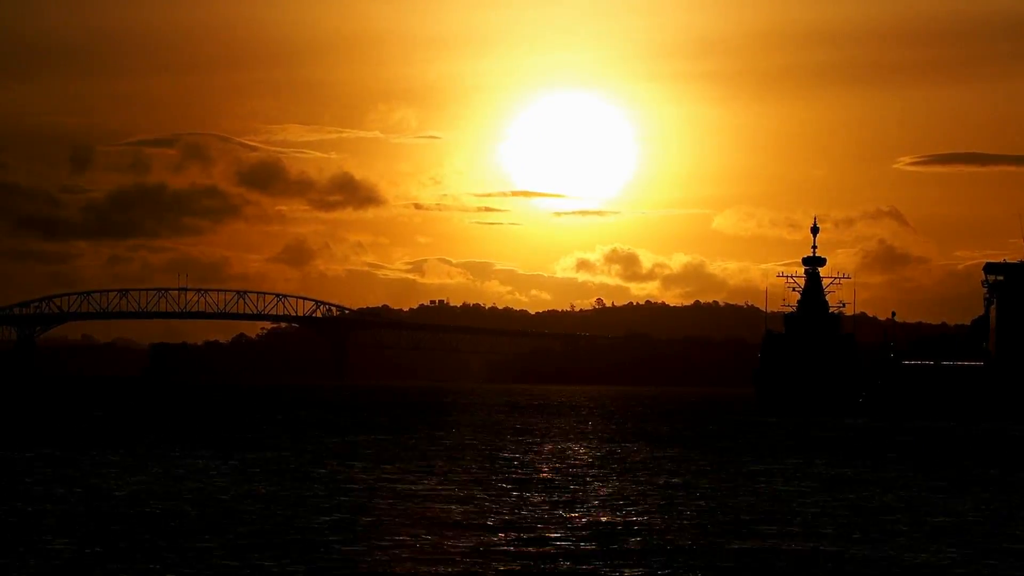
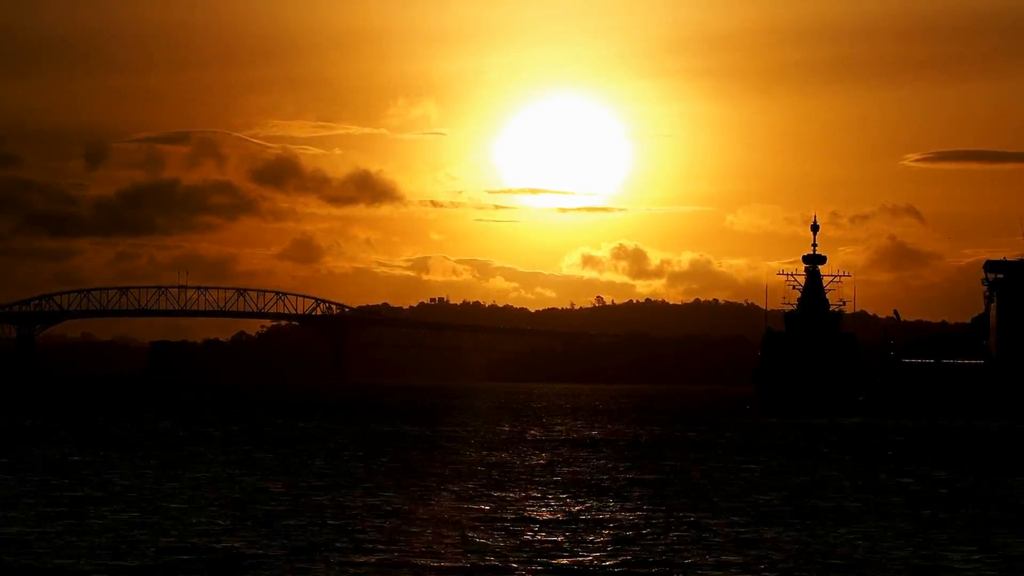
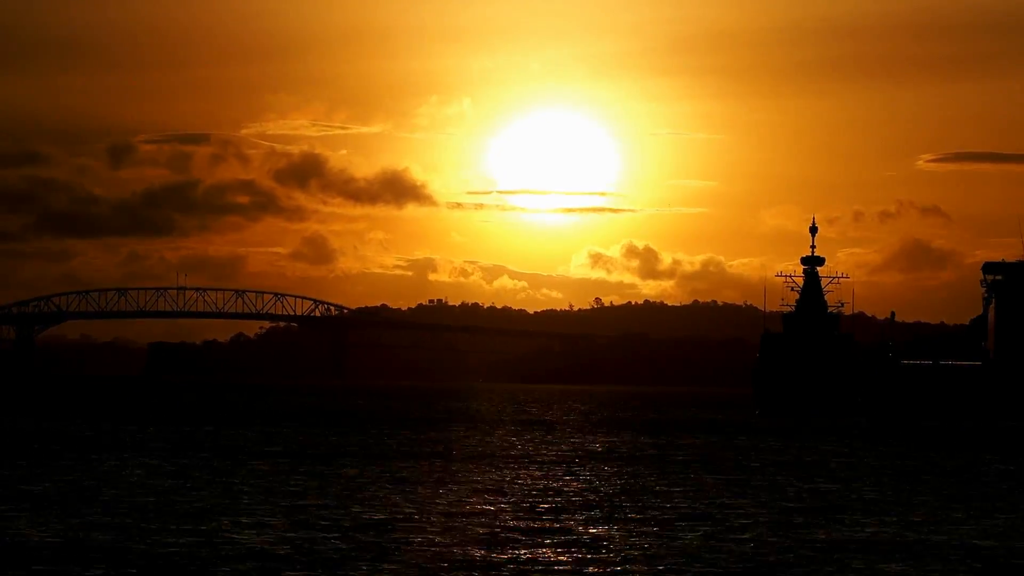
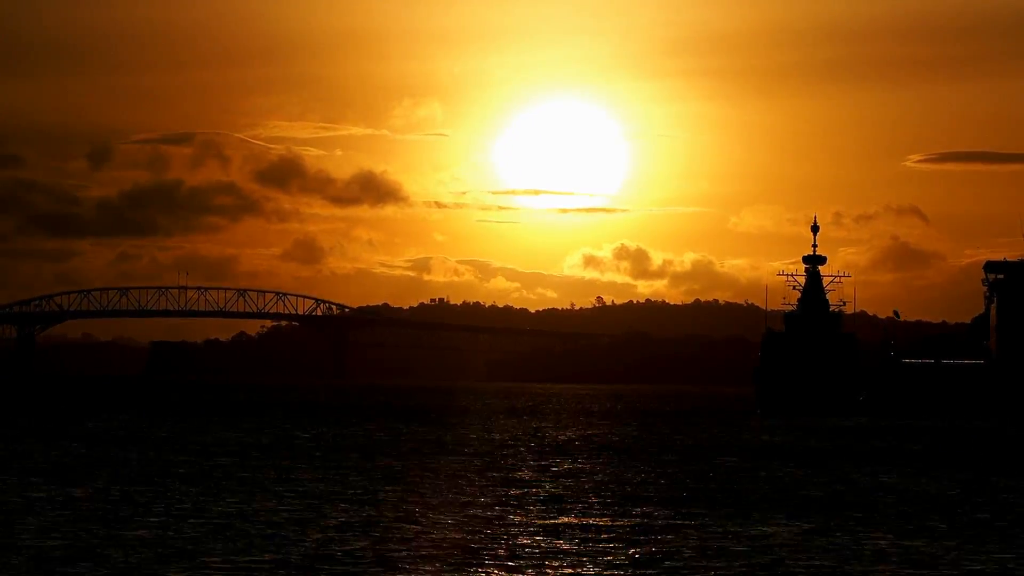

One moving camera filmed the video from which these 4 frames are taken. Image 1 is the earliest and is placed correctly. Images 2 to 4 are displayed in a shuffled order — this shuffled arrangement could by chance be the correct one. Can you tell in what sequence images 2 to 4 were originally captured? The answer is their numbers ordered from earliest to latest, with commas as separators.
2, 4, 3
